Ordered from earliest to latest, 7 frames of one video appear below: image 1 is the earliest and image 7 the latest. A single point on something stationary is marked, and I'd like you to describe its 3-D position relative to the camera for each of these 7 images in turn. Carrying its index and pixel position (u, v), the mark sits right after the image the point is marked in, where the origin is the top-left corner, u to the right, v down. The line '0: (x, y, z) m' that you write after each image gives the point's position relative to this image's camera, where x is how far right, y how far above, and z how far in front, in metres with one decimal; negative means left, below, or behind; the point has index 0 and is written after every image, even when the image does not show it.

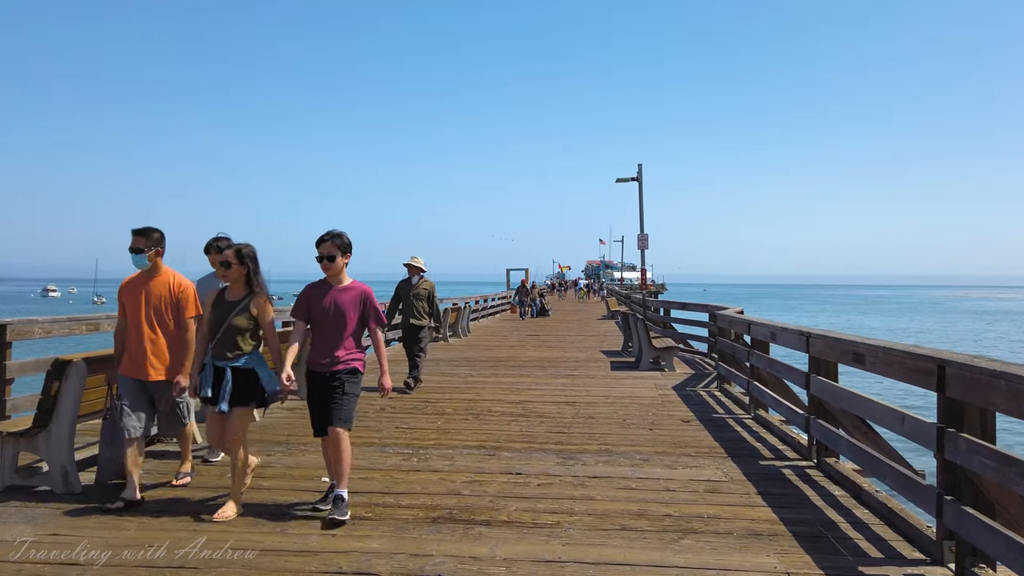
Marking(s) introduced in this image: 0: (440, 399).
0: (-0.8, -1.2, +7.8) m
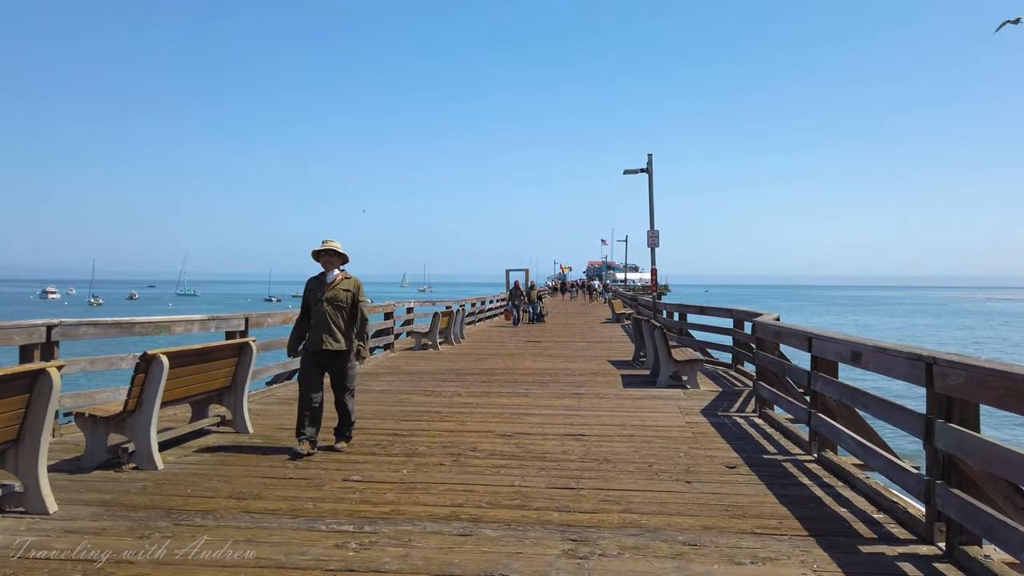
0: (-0.8, -1.2, +6.1) m
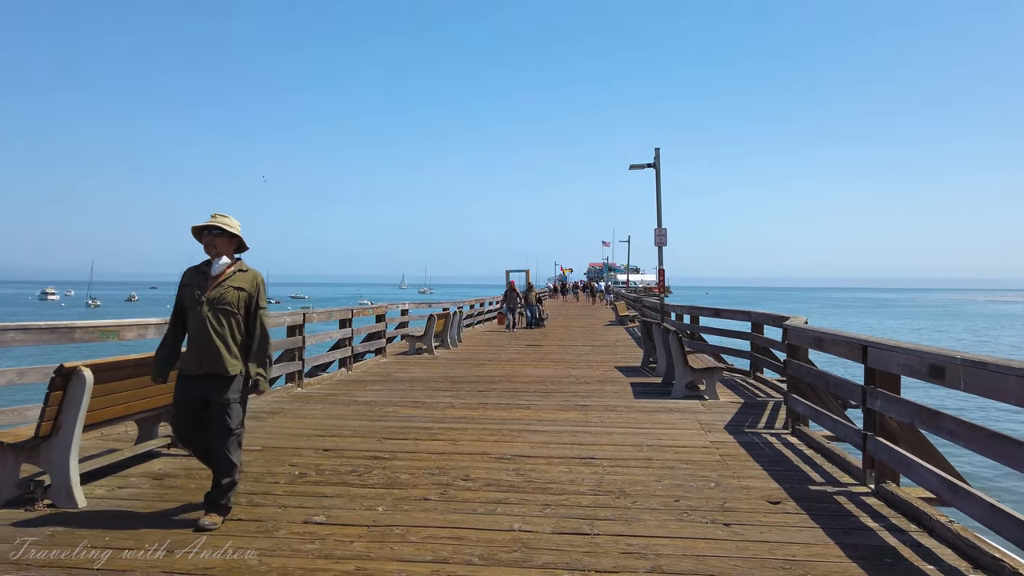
0: (-0.8, -1.2, +5.2) m
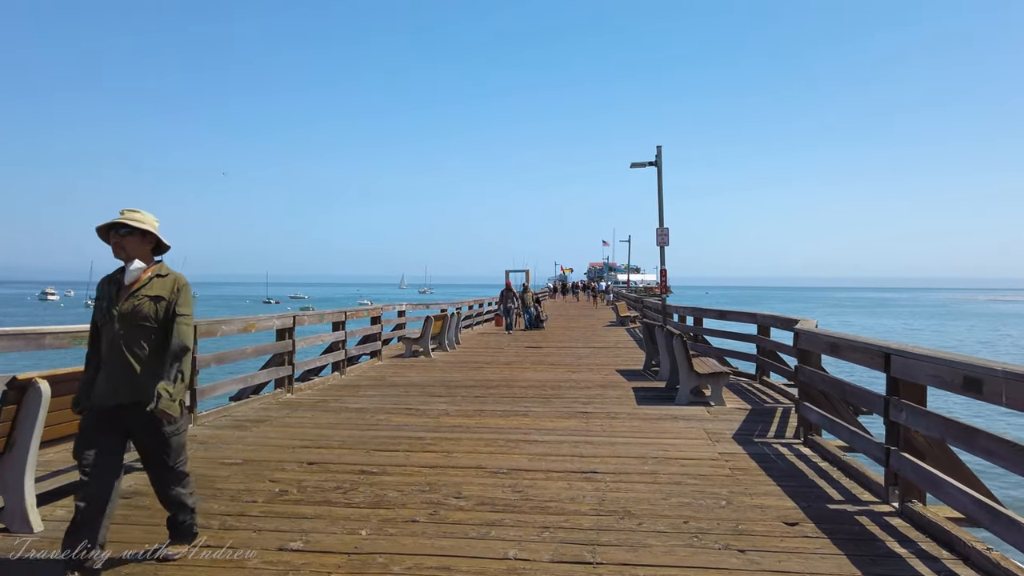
0: (-0.9, -1.2, +4.9) m
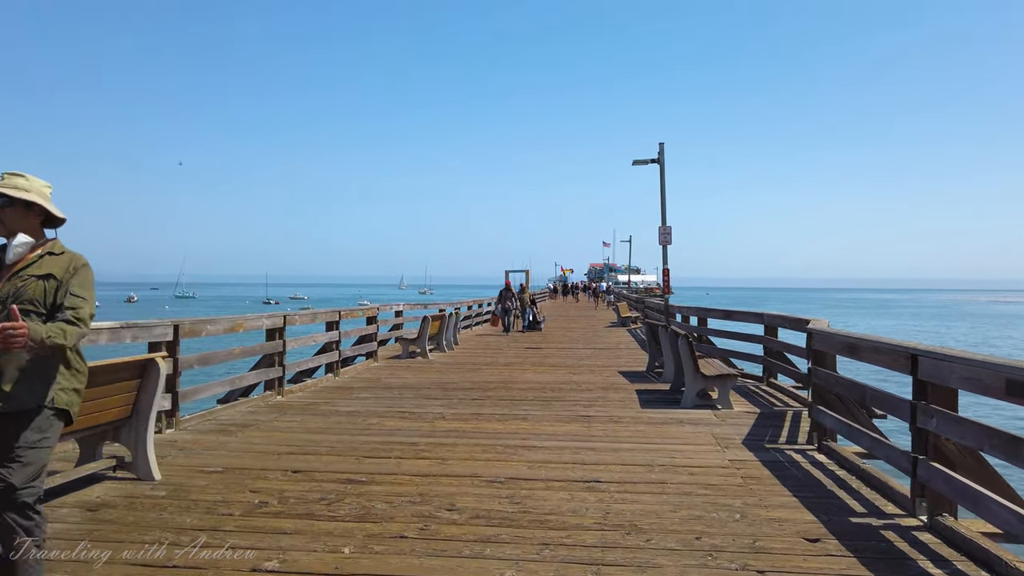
0: (-0.9, -1.2, +4.6) m
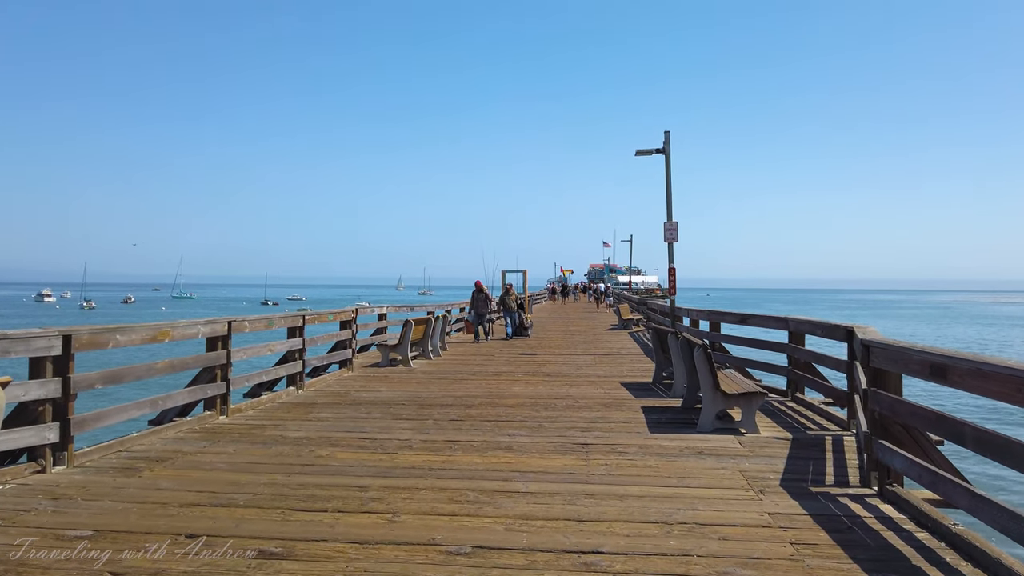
0: (-1.0, -1.2, +3.3) m
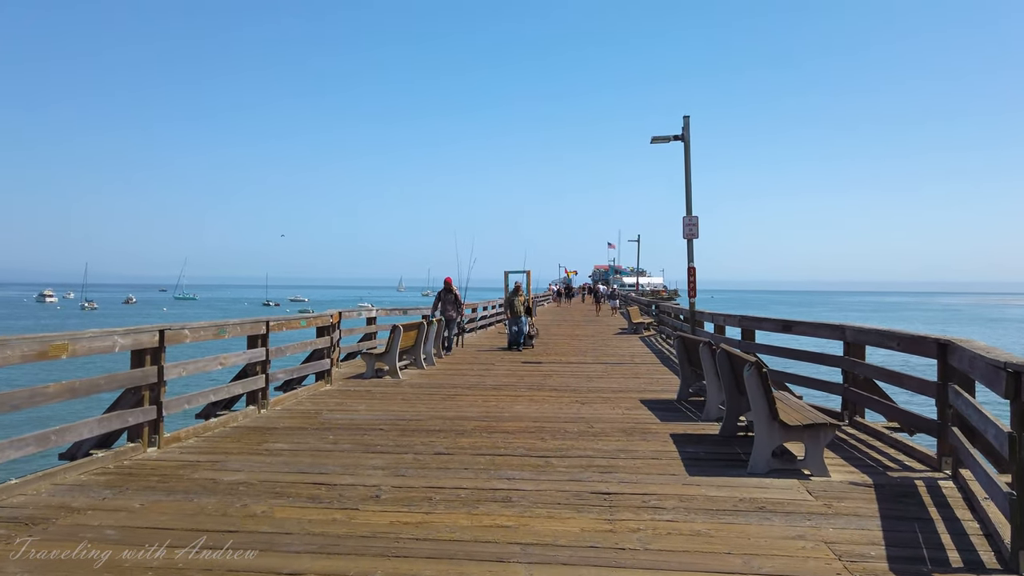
0: (-1.0, -1.2, +1.9) m
